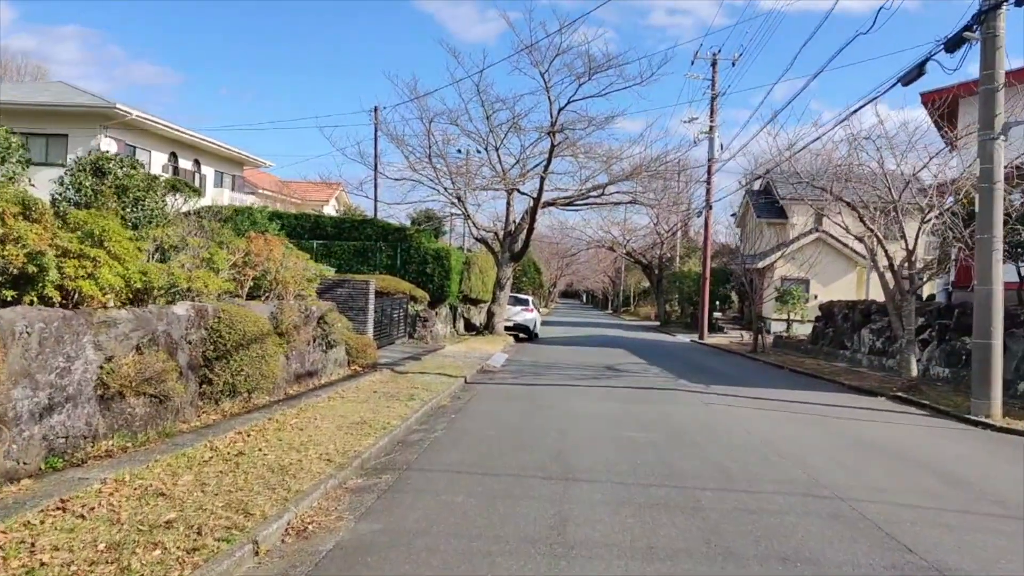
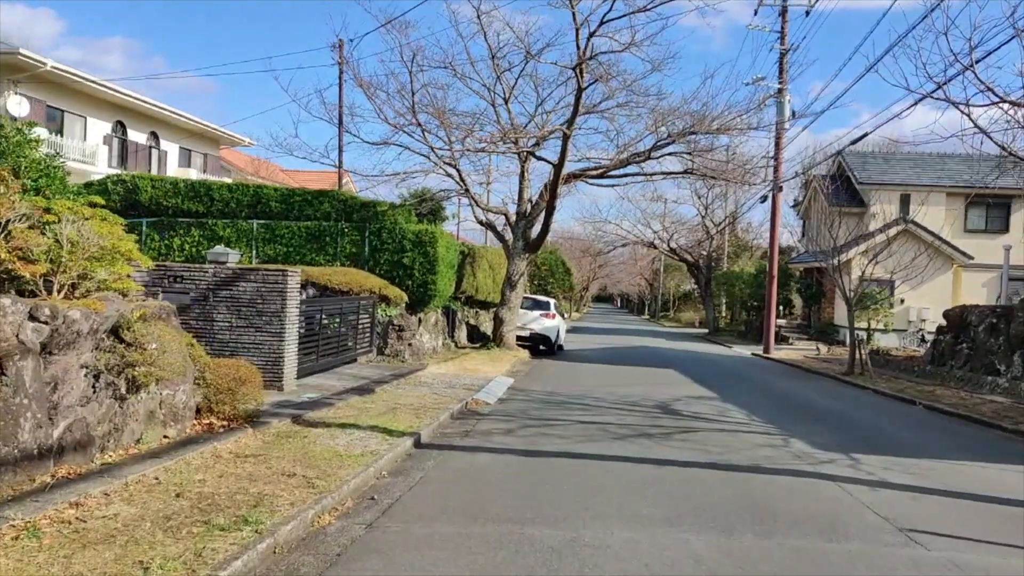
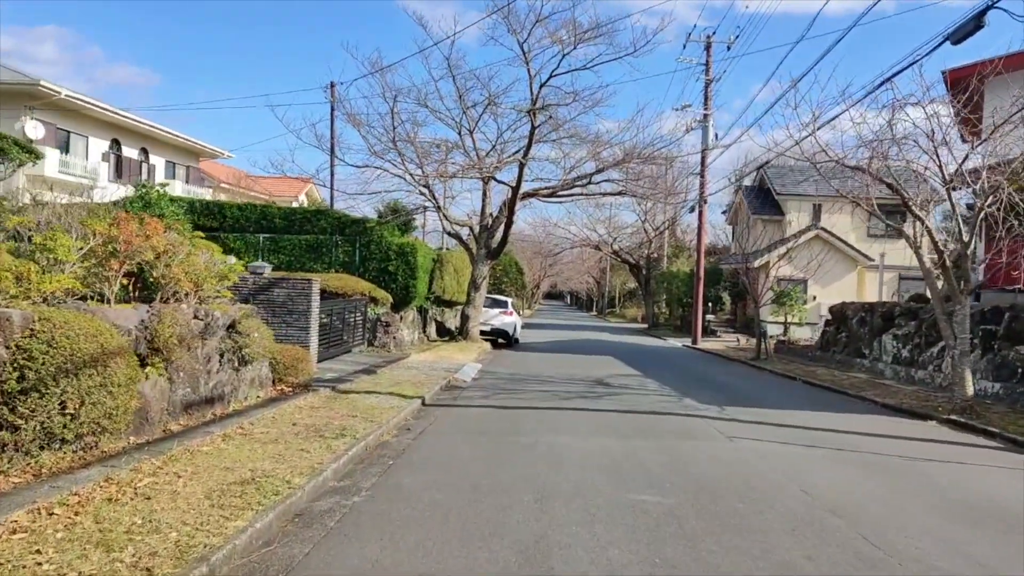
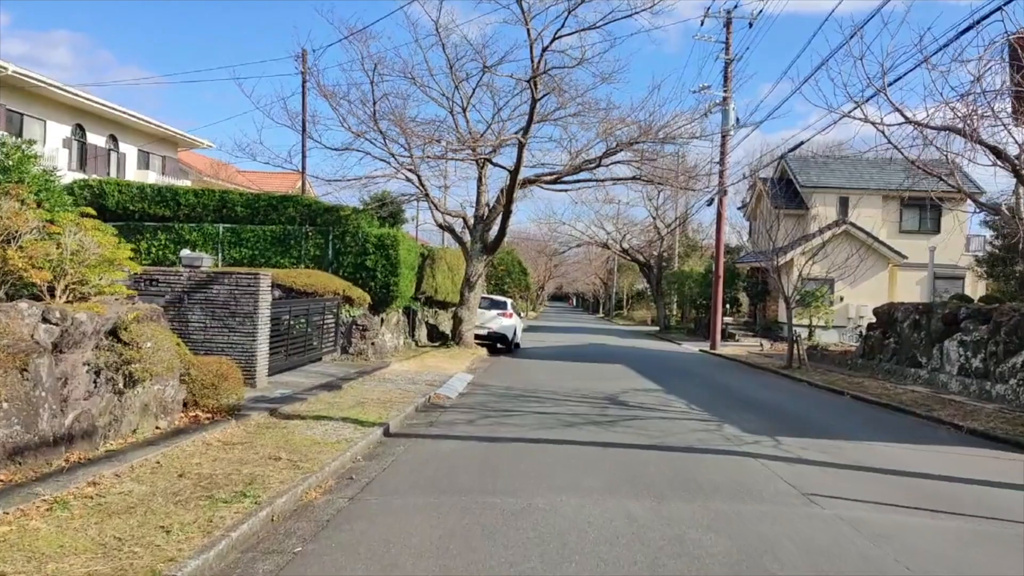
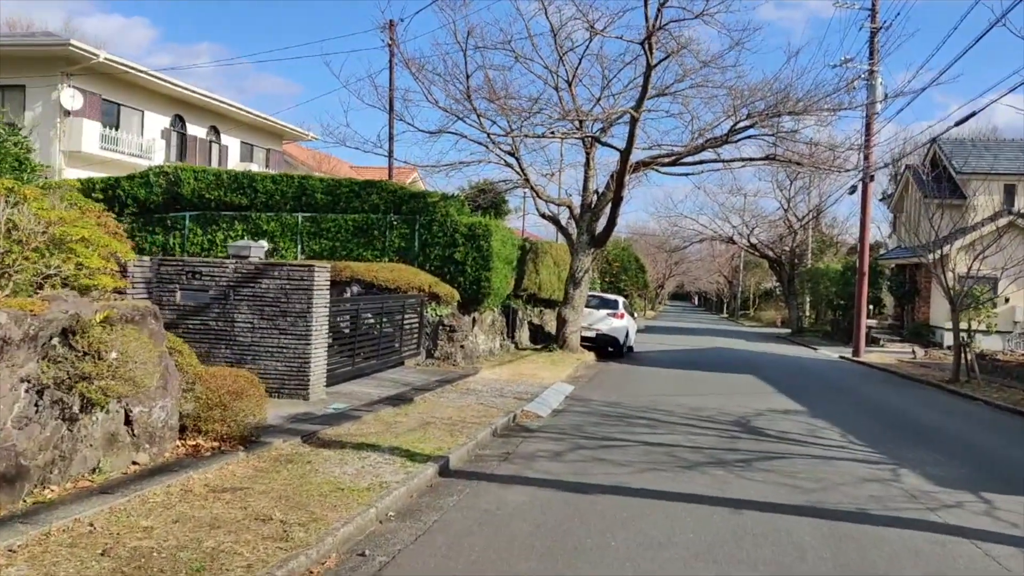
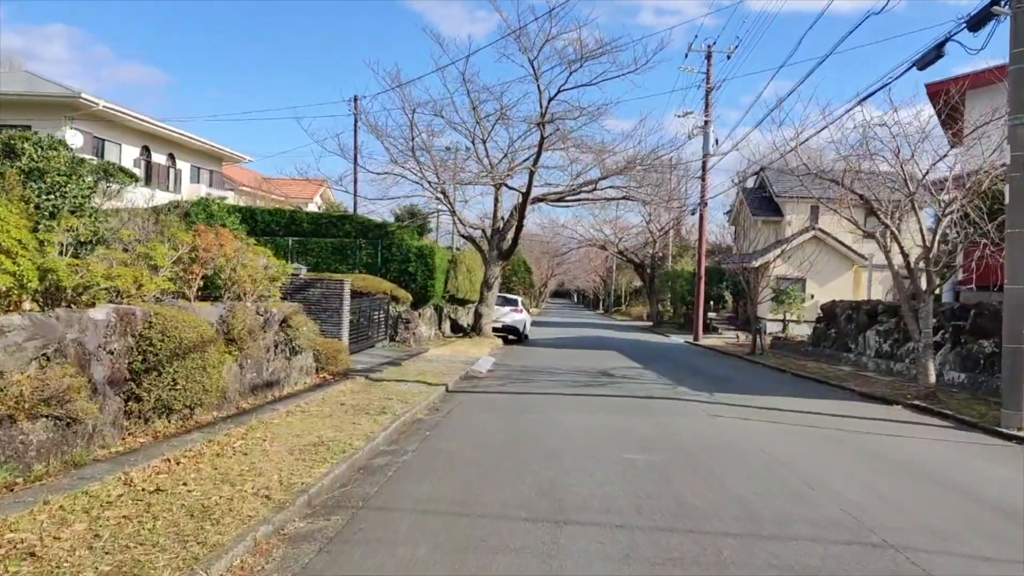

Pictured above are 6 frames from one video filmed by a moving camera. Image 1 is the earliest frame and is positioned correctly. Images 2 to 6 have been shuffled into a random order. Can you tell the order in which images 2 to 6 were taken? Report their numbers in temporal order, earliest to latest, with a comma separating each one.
6, 3, 4, 2, 5
